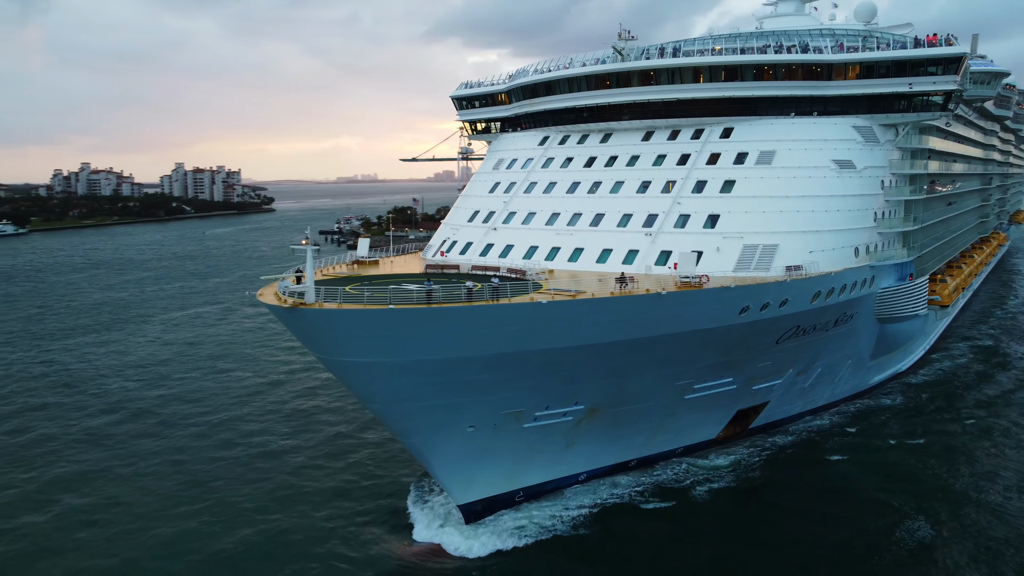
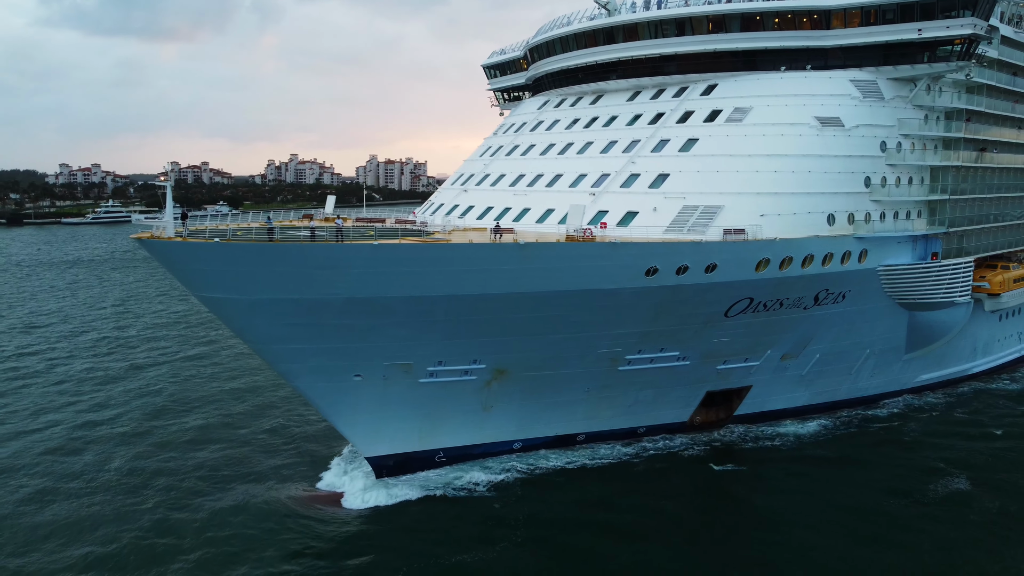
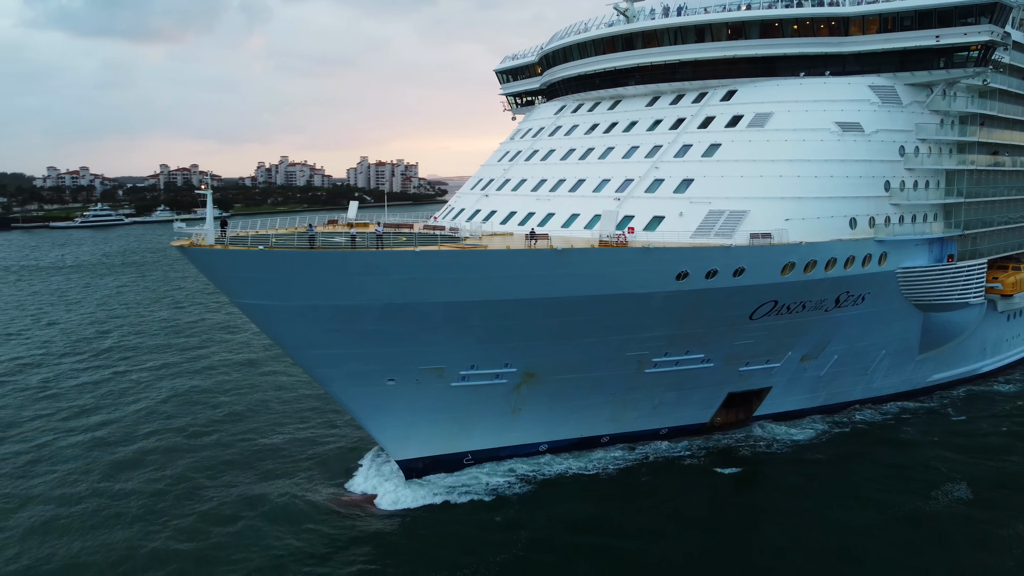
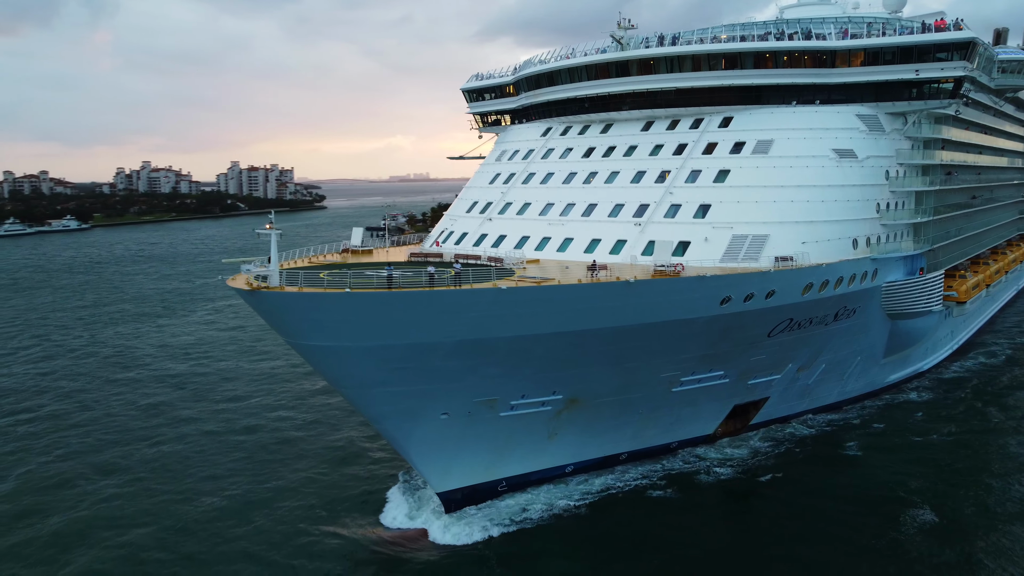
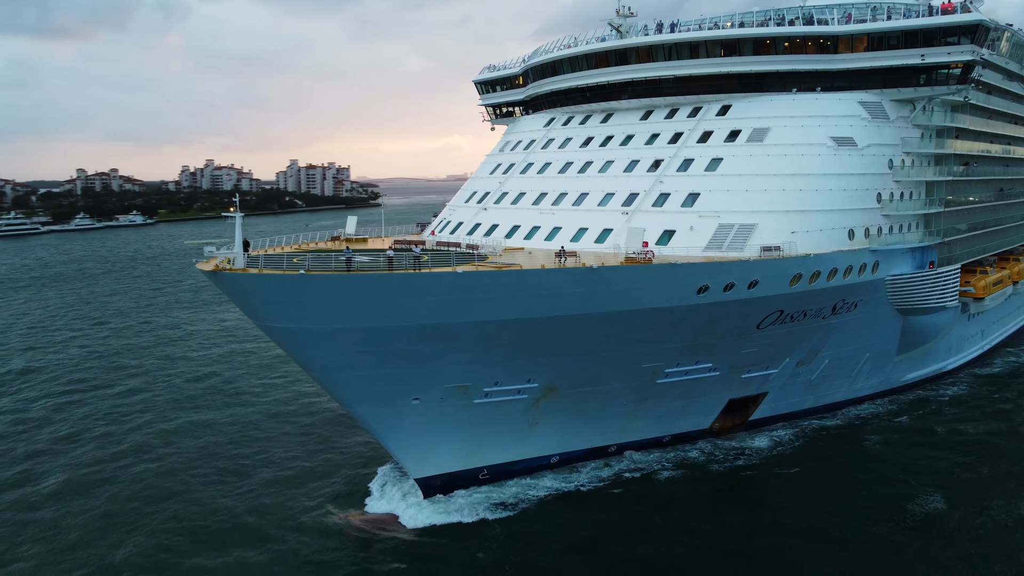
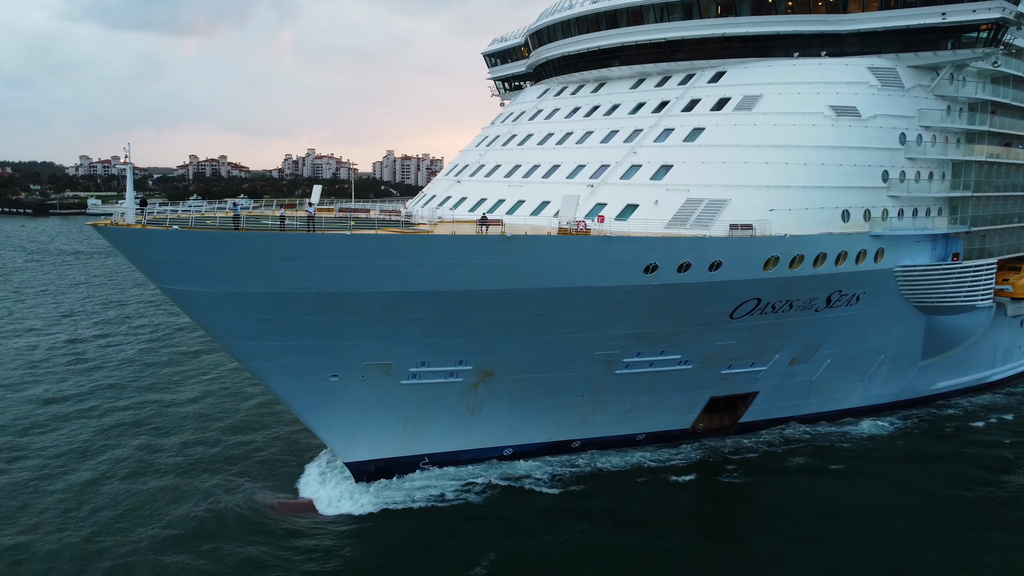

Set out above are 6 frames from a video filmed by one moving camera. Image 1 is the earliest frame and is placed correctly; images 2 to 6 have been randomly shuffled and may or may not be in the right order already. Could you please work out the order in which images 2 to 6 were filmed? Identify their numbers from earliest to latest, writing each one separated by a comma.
4, 5, 3, 2, 6
